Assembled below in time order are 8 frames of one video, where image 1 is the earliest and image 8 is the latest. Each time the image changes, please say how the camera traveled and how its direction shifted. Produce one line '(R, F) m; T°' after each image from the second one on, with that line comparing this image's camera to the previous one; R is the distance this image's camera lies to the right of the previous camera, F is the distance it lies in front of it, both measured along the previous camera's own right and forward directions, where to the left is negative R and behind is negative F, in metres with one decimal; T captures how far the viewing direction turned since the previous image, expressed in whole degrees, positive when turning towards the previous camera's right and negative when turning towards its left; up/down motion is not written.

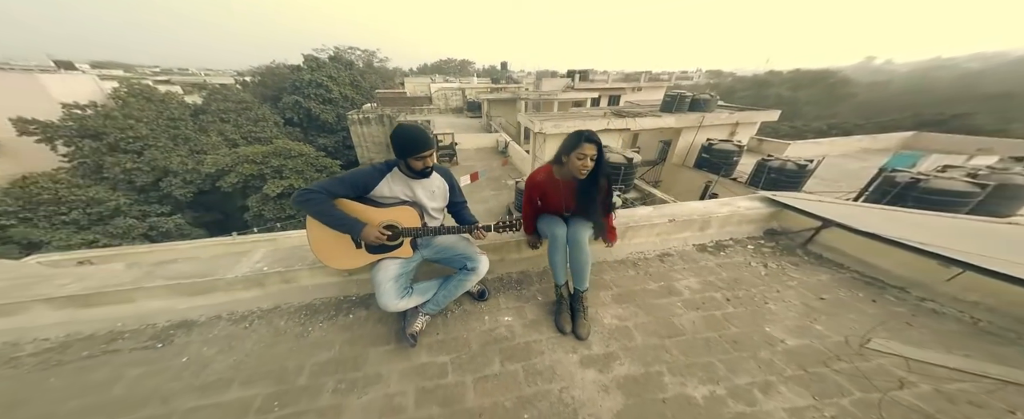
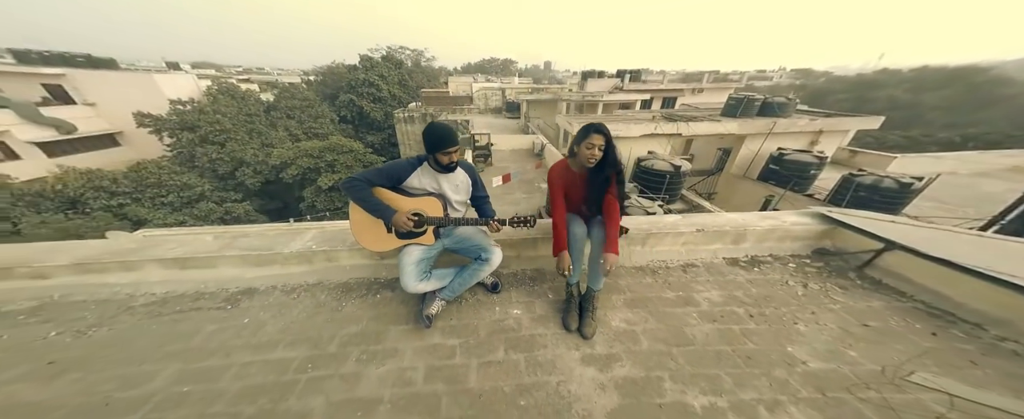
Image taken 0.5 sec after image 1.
(+0.1, -0.1) m; -7°
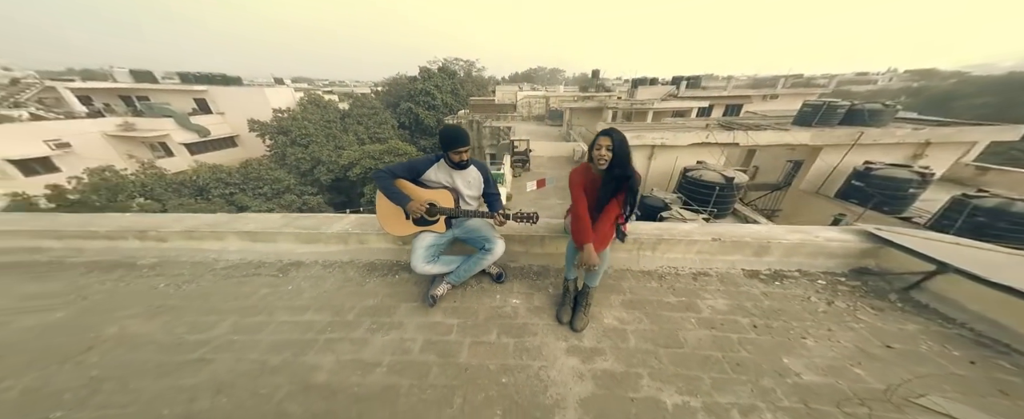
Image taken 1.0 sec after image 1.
(+0.2, -0.1) m; -8°
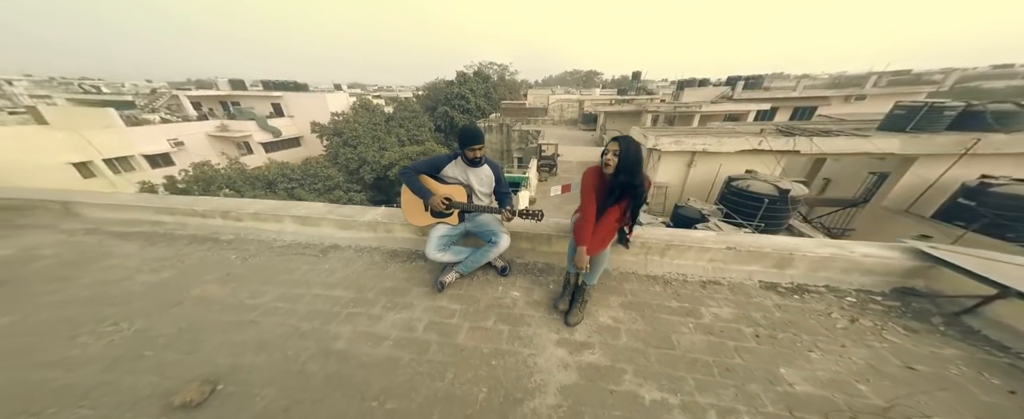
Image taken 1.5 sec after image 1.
(+0.2, -0.1) m; -7°
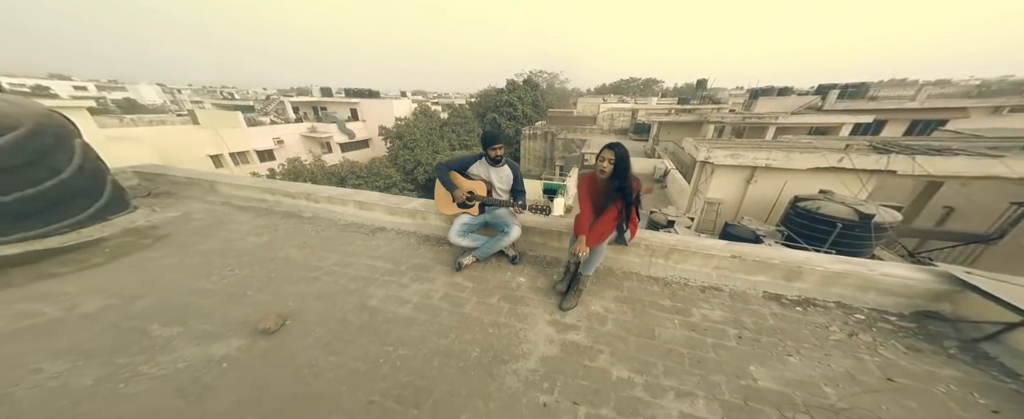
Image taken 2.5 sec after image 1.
(+0.2, -0.2) m; -8°
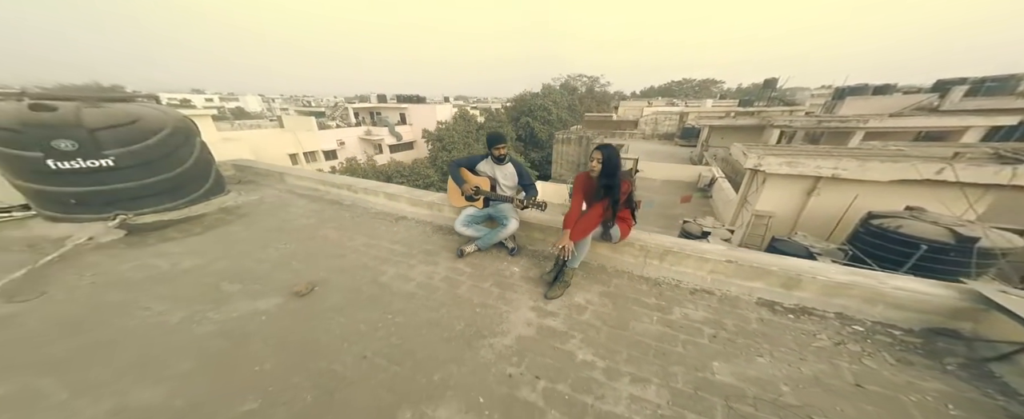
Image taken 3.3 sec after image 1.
(+0.3, -0.1) m; -7°
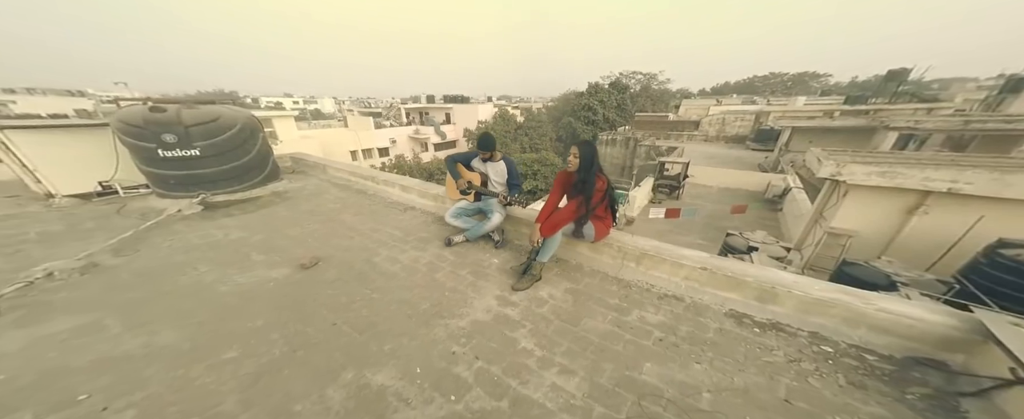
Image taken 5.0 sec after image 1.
(+0.5, -0.1) m; -9°
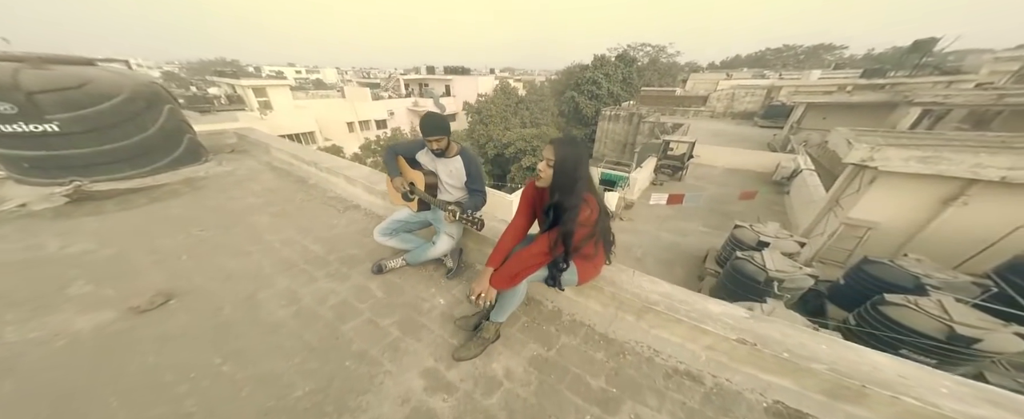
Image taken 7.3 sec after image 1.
(+0.3, +0.7) m; 0°
